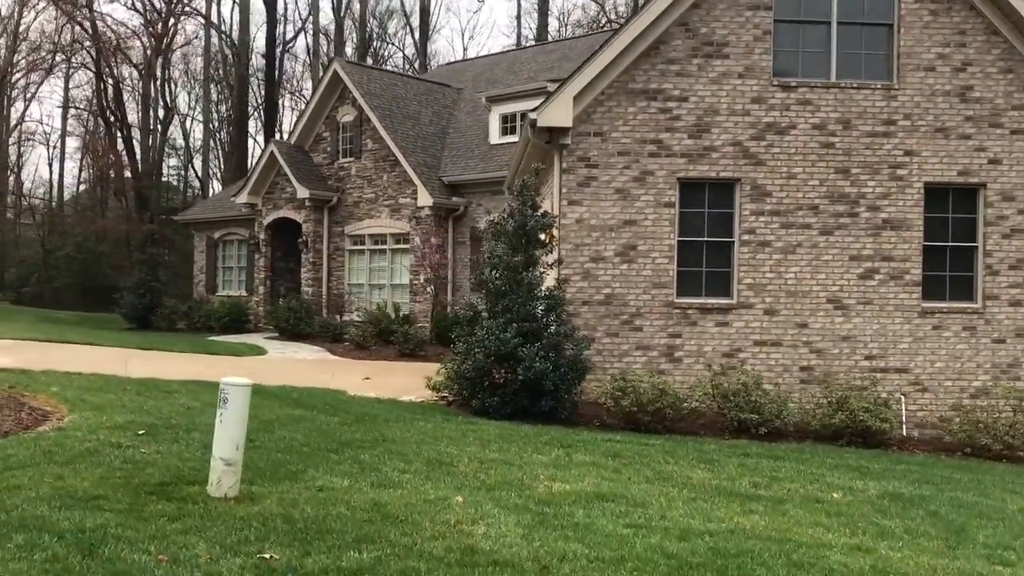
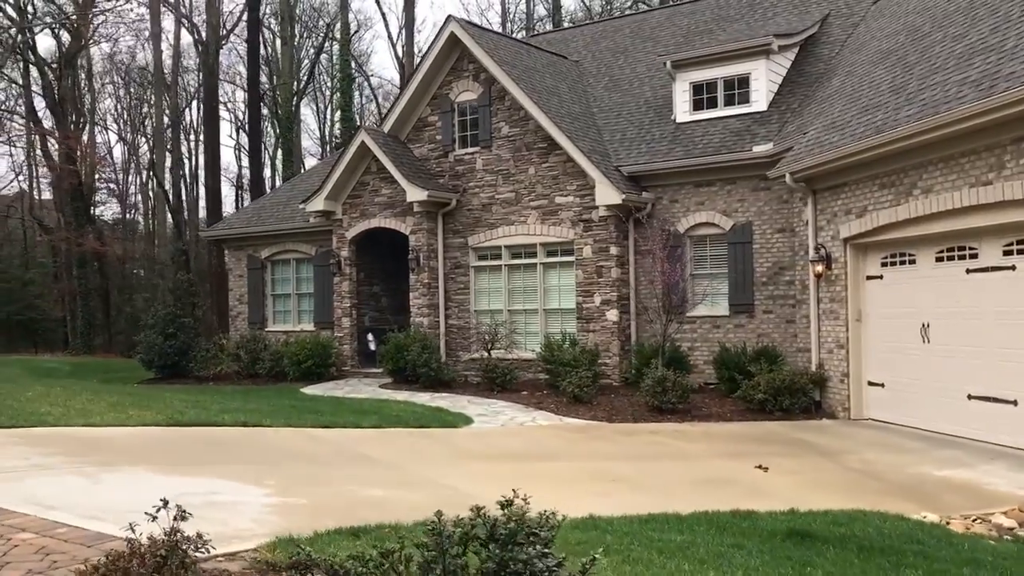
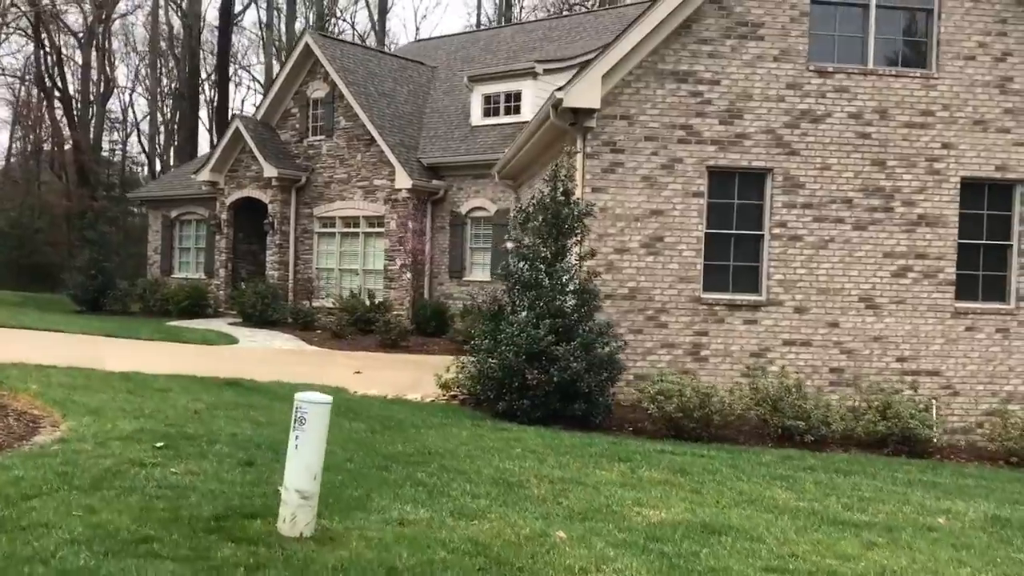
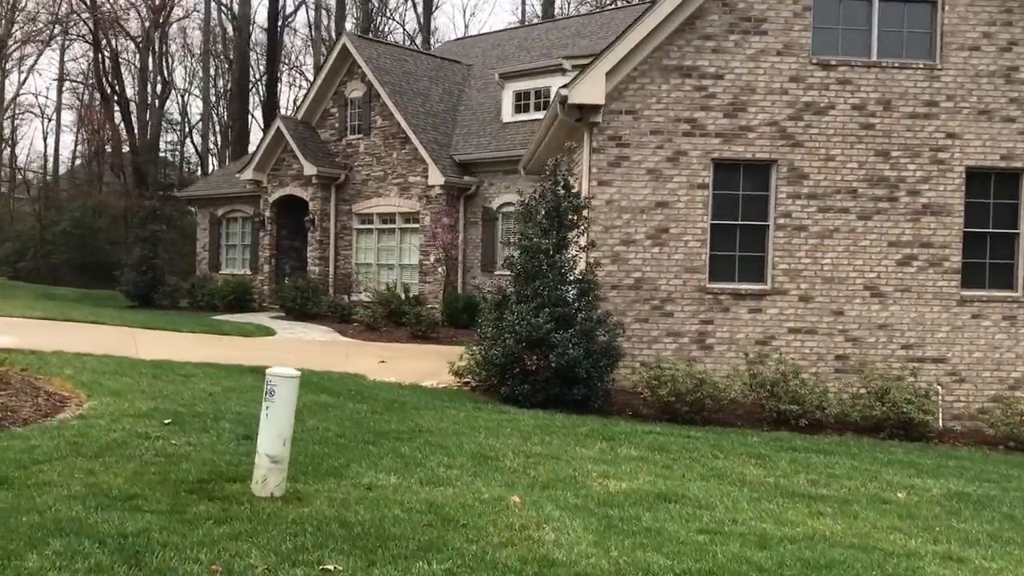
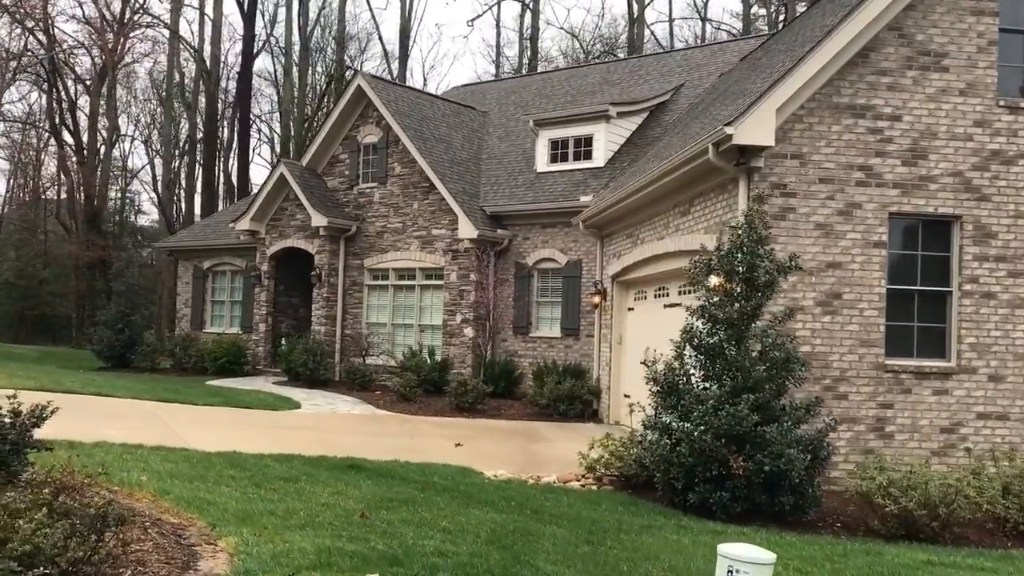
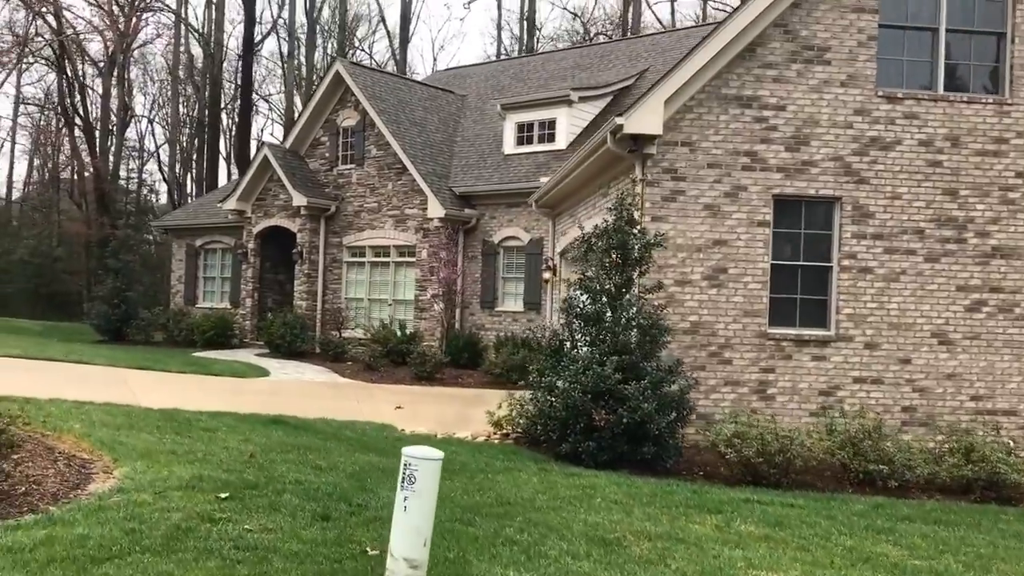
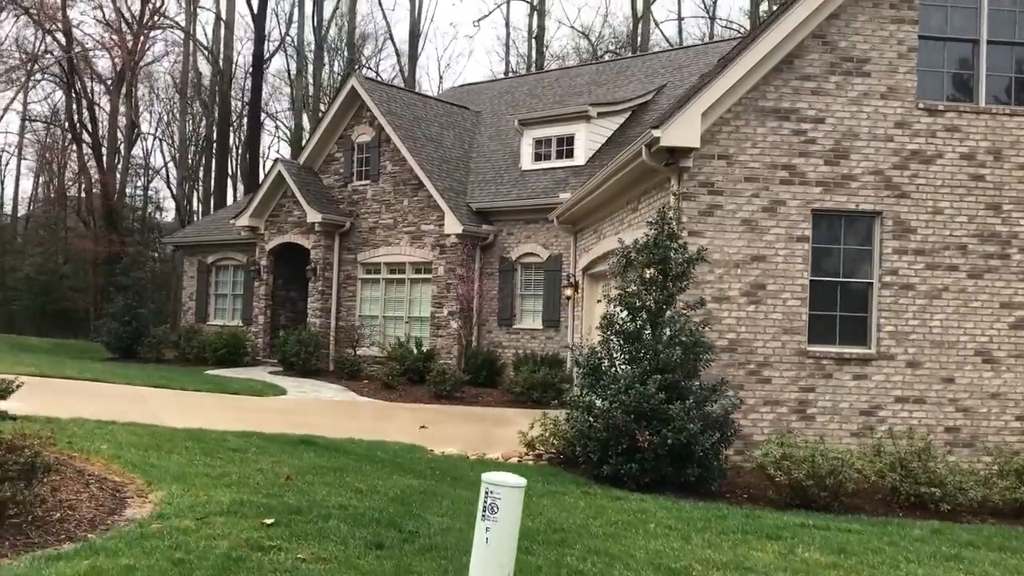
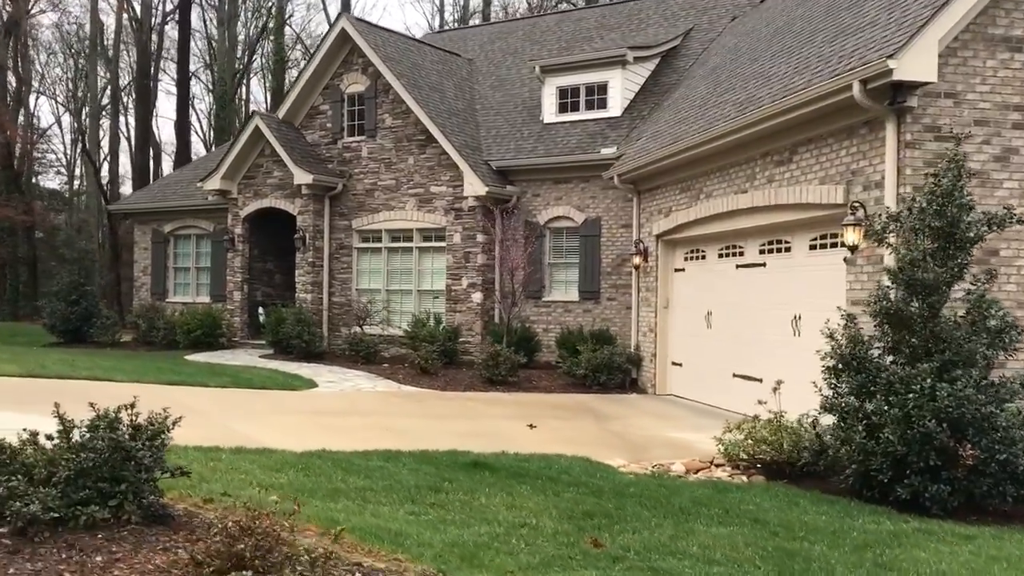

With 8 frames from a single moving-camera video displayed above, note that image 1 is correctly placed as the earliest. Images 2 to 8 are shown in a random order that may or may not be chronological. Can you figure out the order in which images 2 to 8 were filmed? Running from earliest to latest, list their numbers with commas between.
4, 3, 6, 7, 5, 8, 2
